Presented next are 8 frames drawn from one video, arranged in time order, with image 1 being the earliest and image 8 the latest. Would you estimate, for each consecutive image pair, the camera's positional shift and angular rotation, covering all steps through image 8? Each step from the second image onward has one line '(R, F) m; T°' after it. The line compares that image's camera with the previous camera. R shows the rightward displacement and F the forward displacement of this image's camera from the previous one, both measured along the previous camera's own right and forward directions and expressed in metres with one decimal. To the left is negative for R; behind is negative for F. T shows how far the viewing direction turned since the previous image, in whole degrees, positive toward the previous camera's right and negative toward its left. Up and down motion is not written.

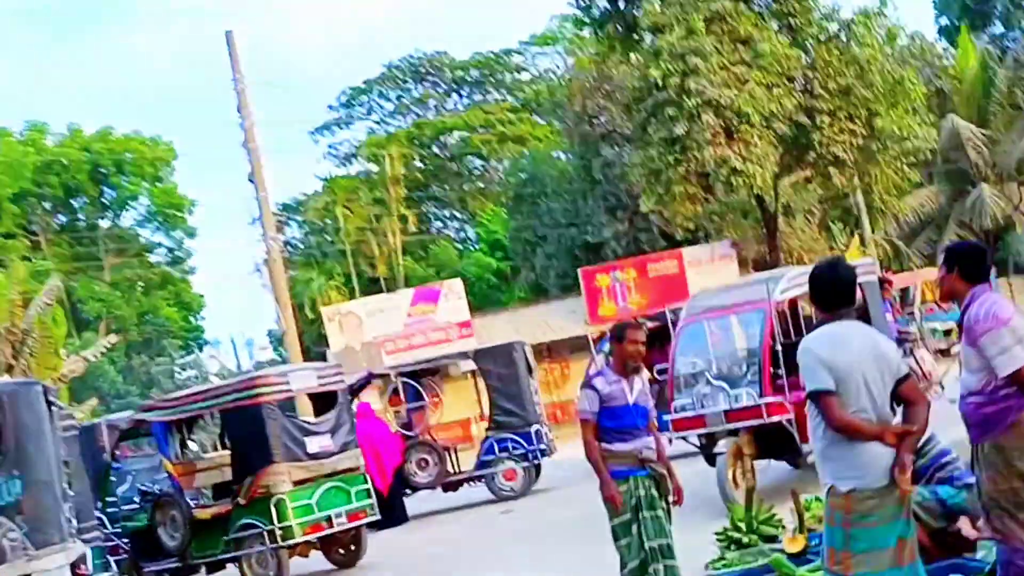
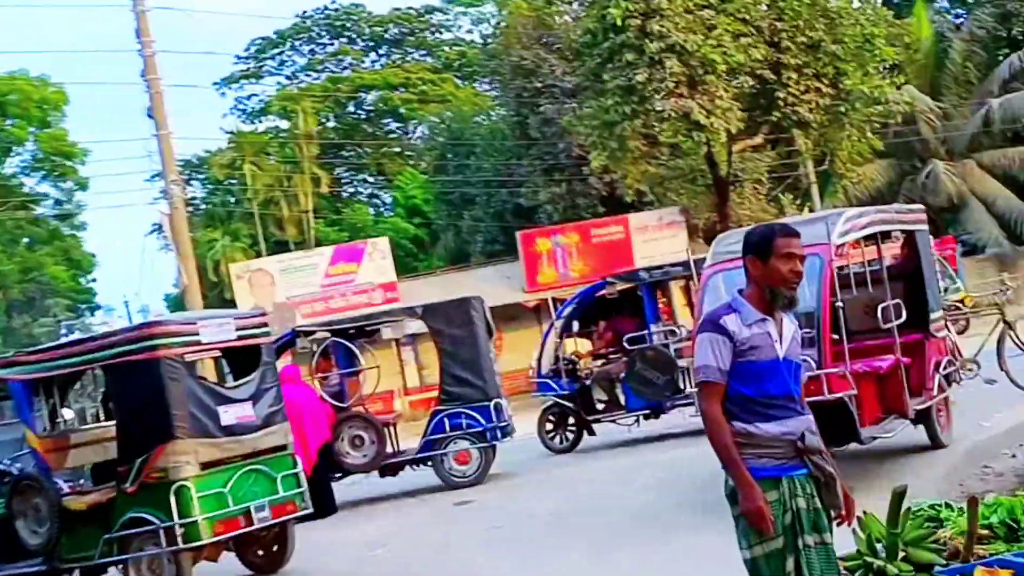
(-0.6, +2.4) m; +5°
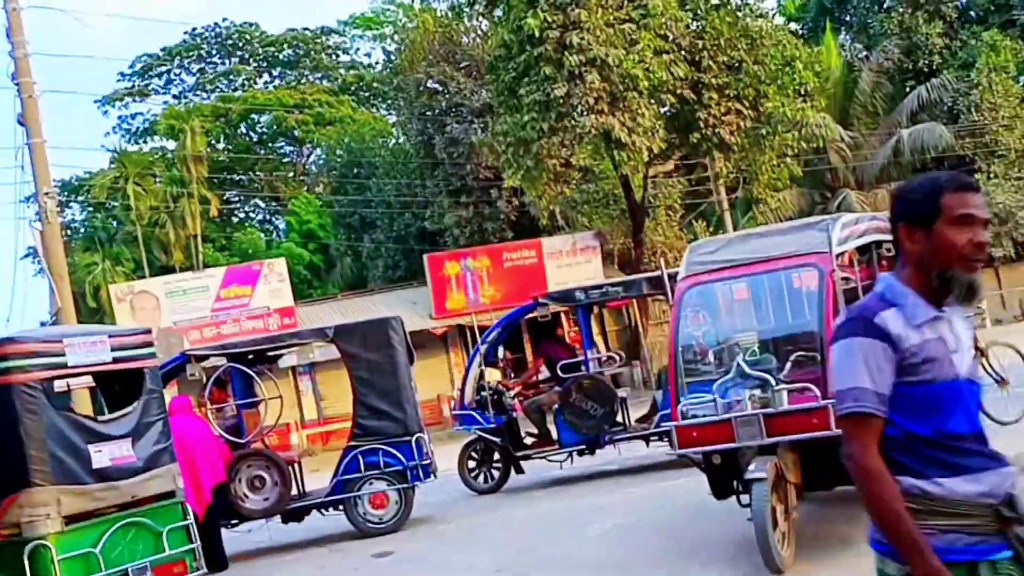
(-0.3, +1.3) m; +6°
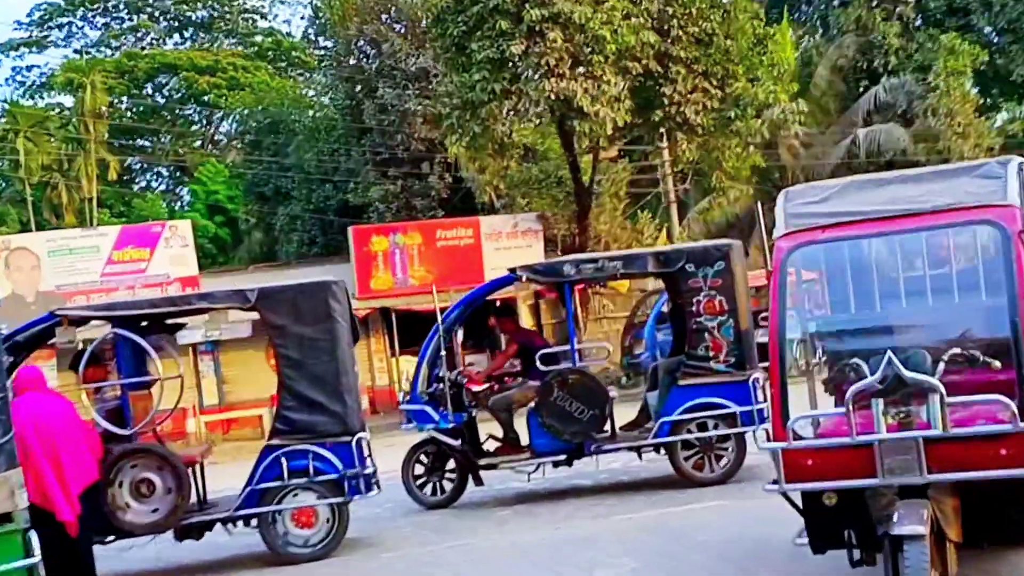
(-0.5, +2.3) m; +5°
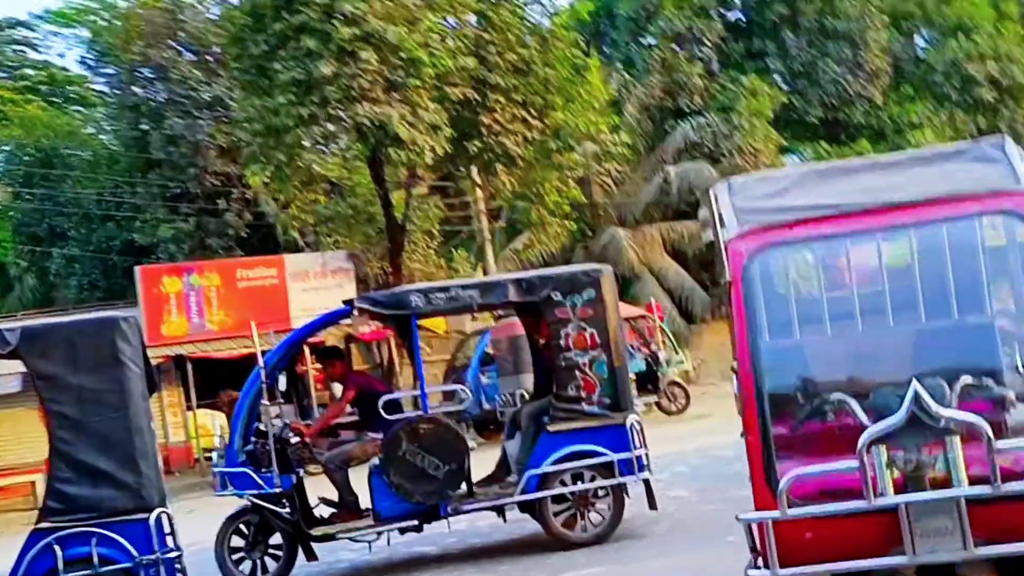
(-0.3, +1.4) m; +10°
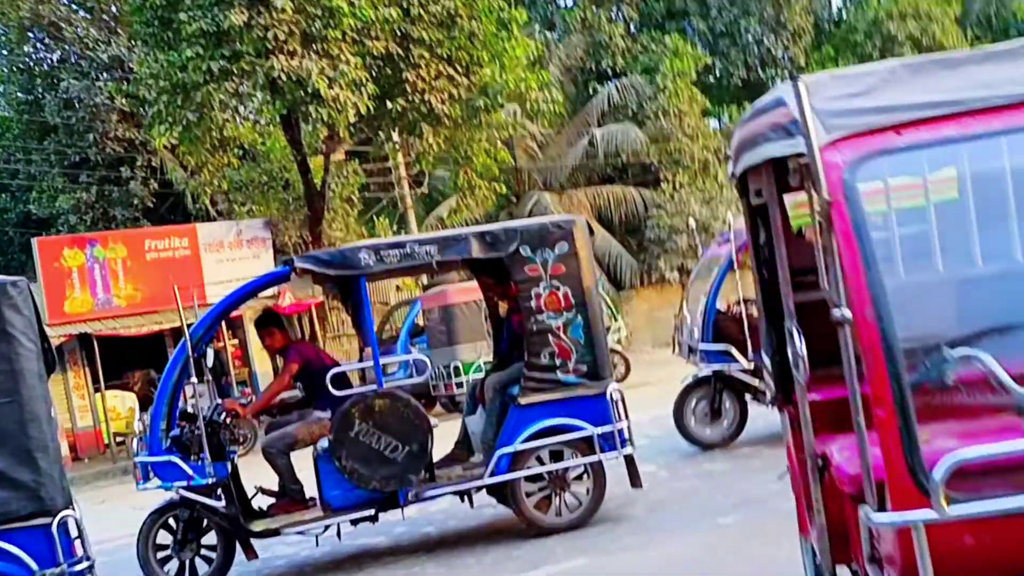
(-0.3, +0.9) m; +5°
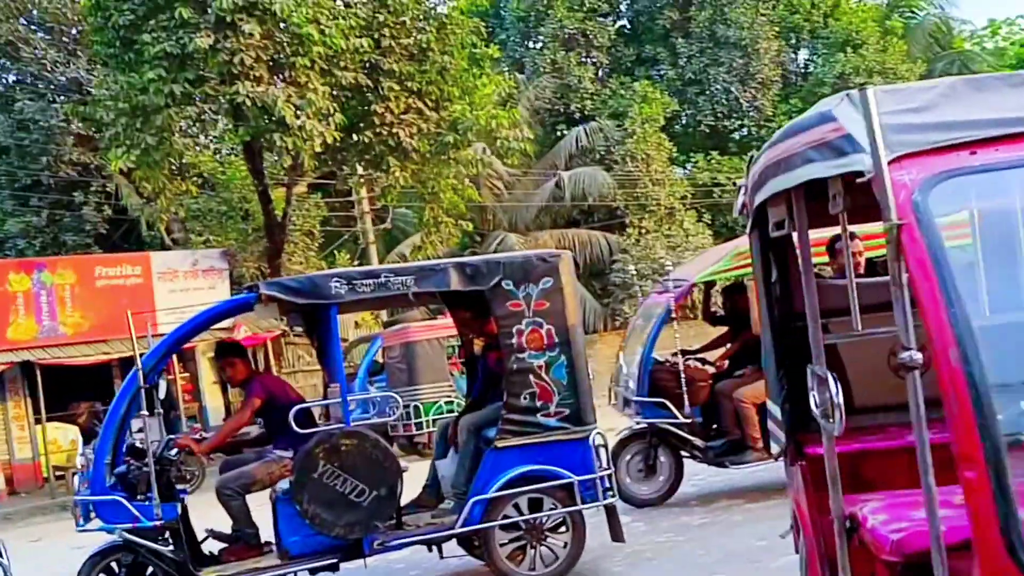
(-0.1, +0.4) m; +2°
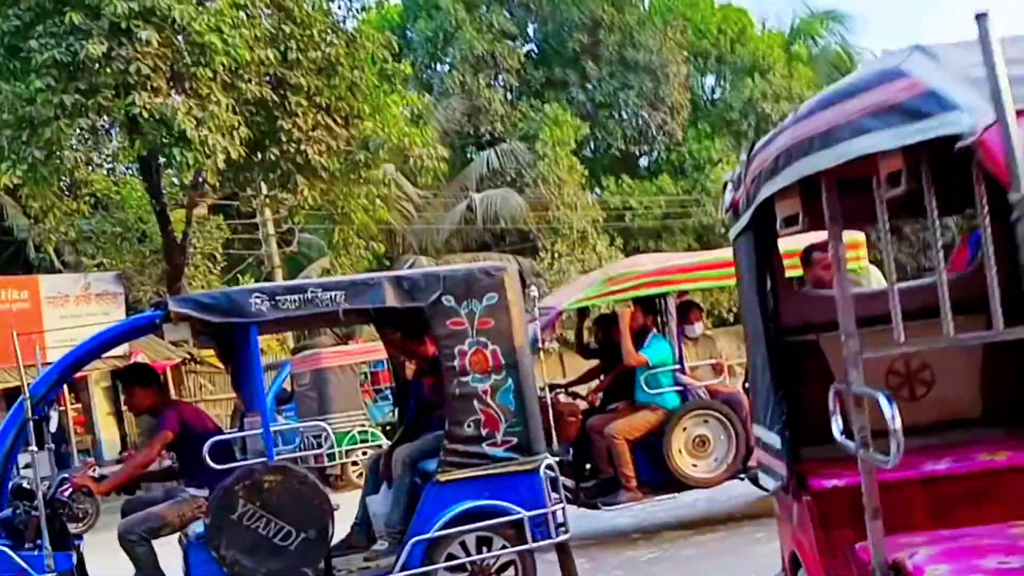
(-0.2, +0.6) m; +5°
